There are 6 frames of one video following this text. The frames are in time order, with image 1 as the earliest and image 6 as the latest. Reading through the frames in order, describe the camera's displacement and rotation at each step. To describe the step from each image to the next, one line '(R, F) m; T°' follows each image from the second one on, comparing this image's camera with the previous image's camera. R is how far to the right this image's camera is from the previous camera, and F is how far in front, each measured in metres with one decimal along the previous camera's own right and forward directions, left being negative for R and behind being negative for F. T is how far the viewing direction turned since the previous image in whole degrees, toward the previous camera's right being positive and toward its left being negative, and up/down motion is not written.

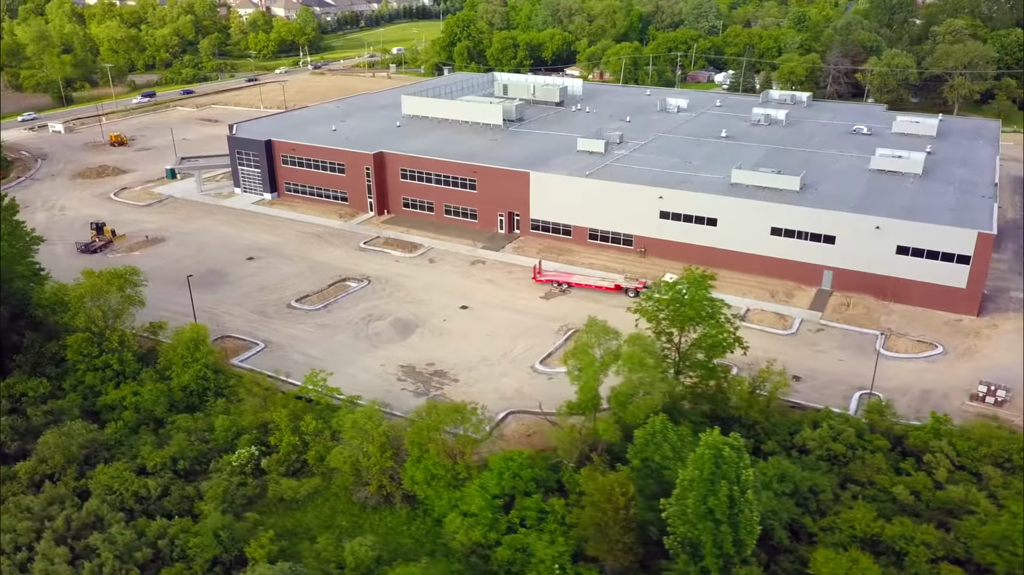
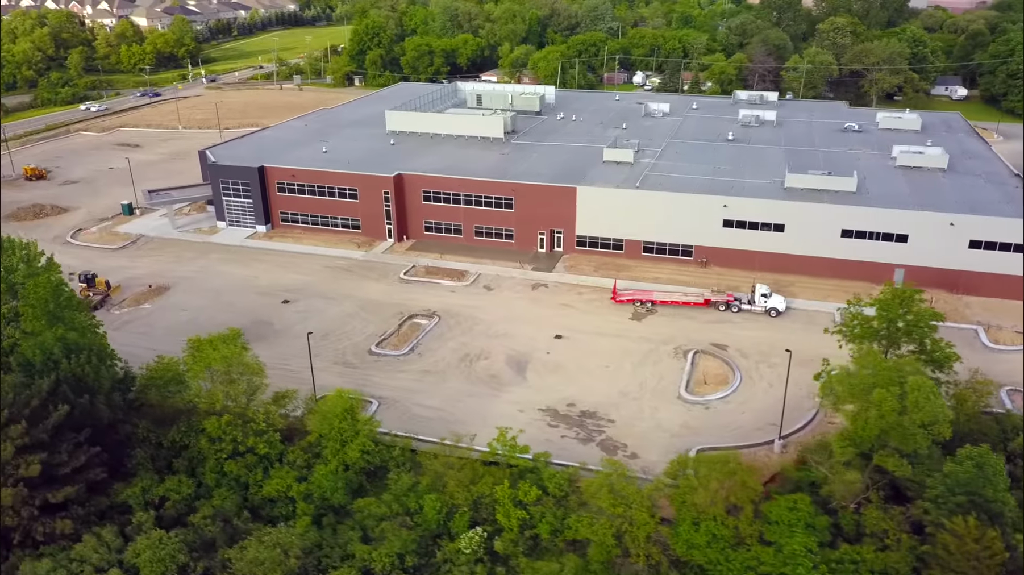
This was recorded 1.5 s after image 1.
(-8.6, +2.8) m; +11°
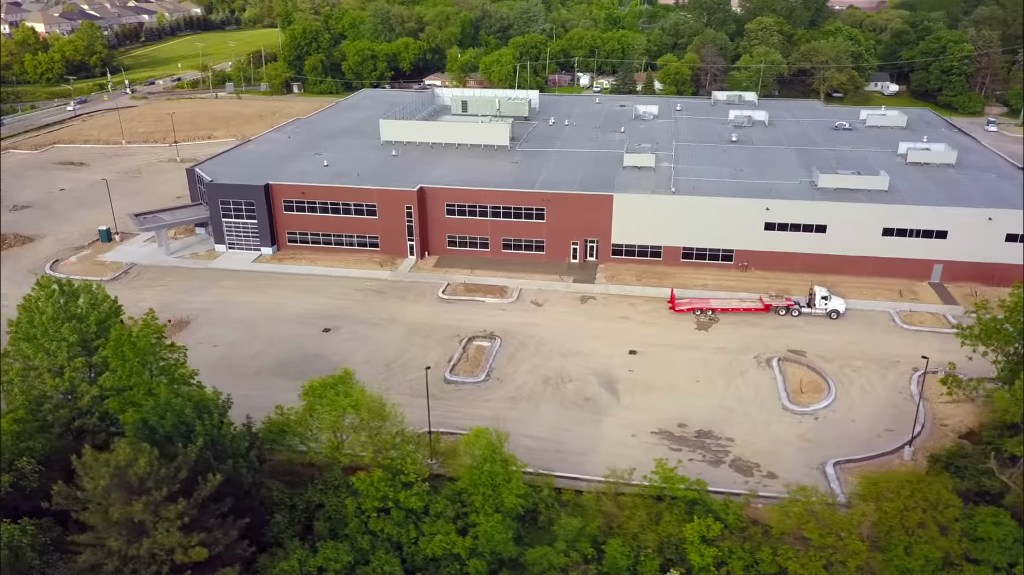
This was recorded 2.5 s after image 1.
(-5.8, +1.7) m; +7°
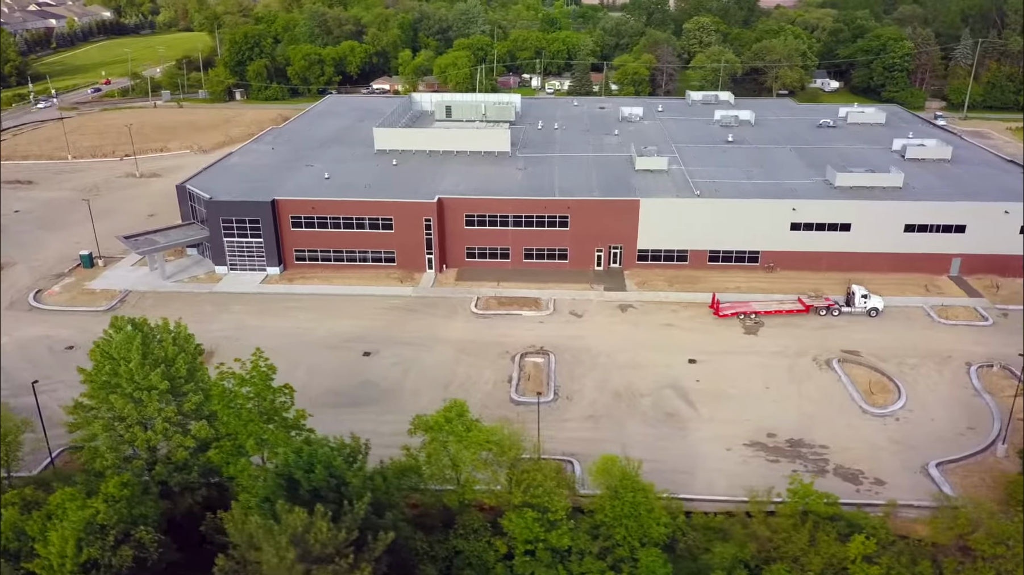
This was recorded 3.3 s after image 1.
(-4.7, +1.3) m; +6°
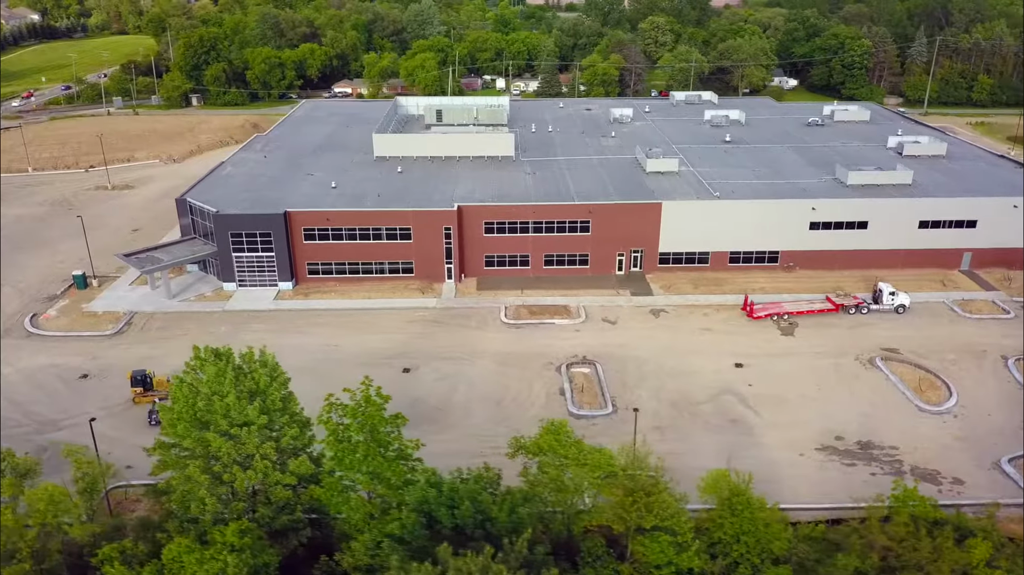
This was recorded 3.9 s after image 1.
(-3.5, +0.9) m; +5°
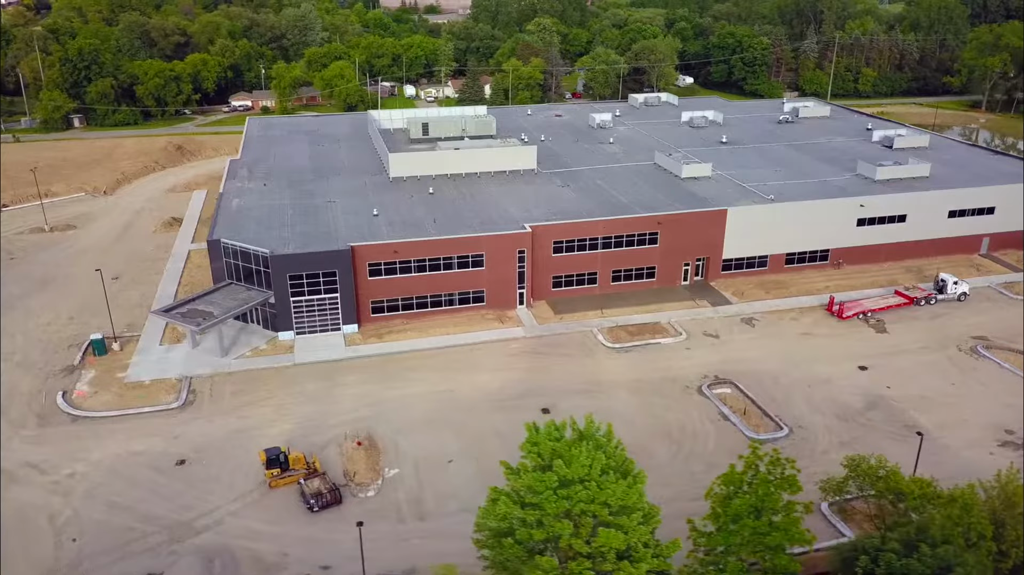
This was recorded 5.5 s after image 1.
(-9.3, +2.8) m; +12°
